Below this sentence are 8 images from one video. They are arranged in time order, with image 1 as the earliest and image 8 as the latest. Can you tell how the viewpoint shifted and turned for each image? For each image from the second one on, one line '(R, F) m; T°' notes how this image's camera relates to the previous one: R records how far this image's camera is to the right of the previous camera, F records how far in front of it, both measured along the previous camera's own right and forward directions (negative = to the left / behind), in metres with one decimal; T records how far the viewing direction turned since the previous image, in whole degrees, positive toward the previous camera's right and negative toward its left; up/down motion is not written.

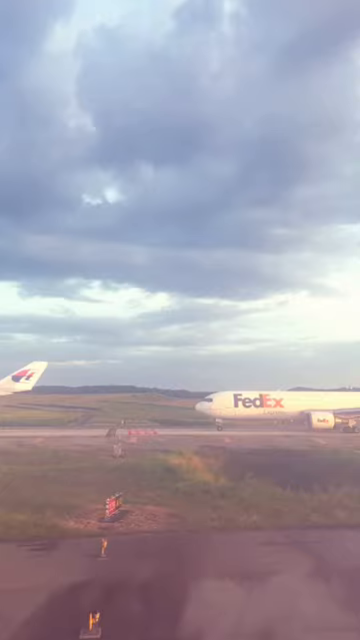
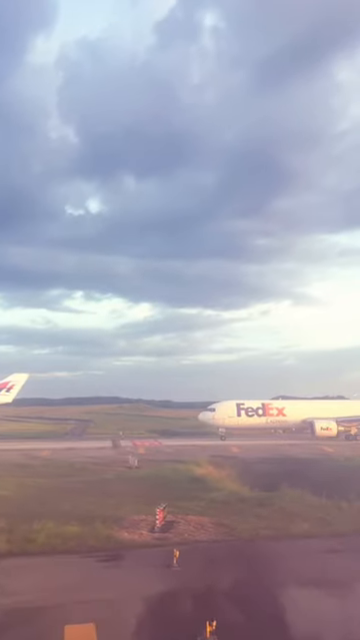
(-1.9, -0.2) m; +2°
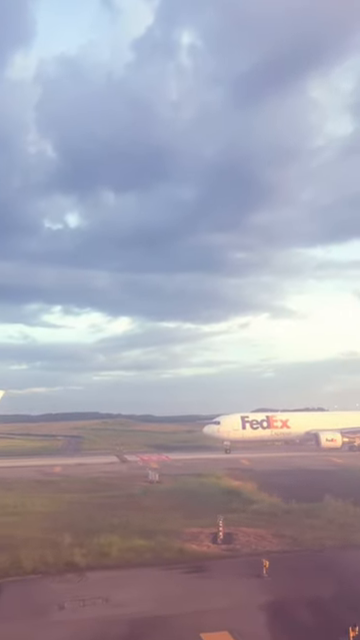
(-2.5, -0.3) m; +2°
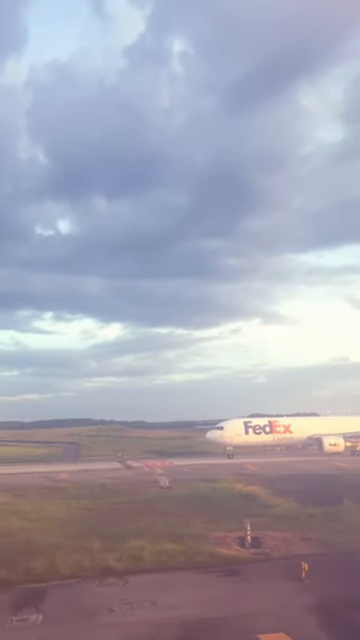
(-1.1, -0.2) m; +1°
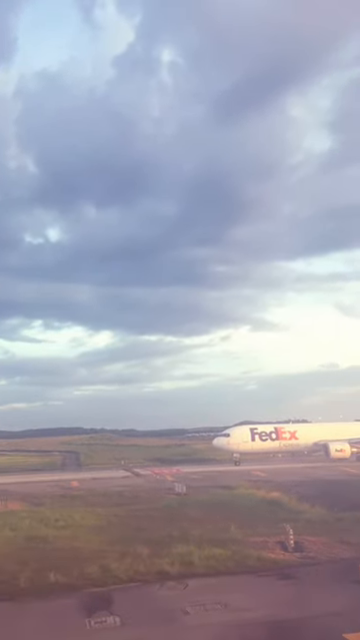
(-1.6, -0.3) m; +1°
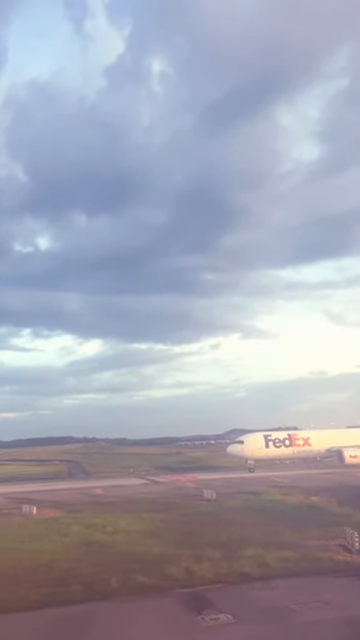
(-2.4, -0.4) m; +1°
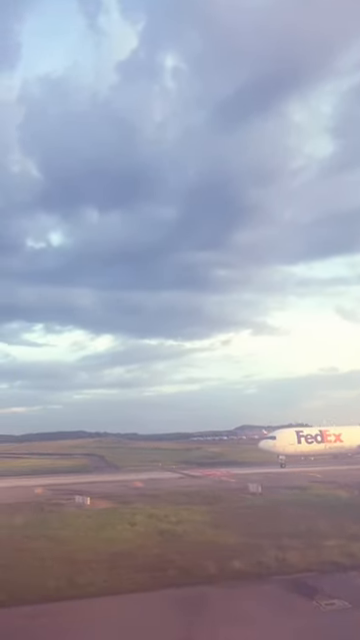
(-2.3, -0.6) m; -1°
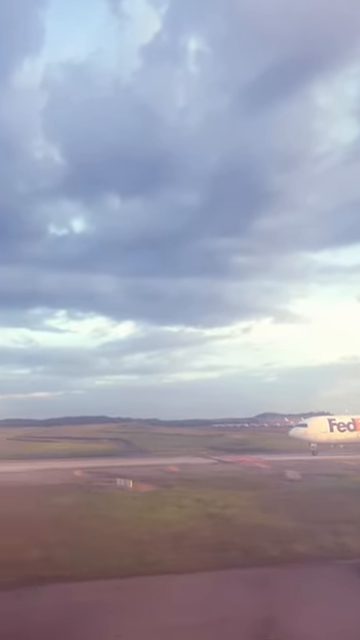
(-1.2, -0.3) m; -2°
